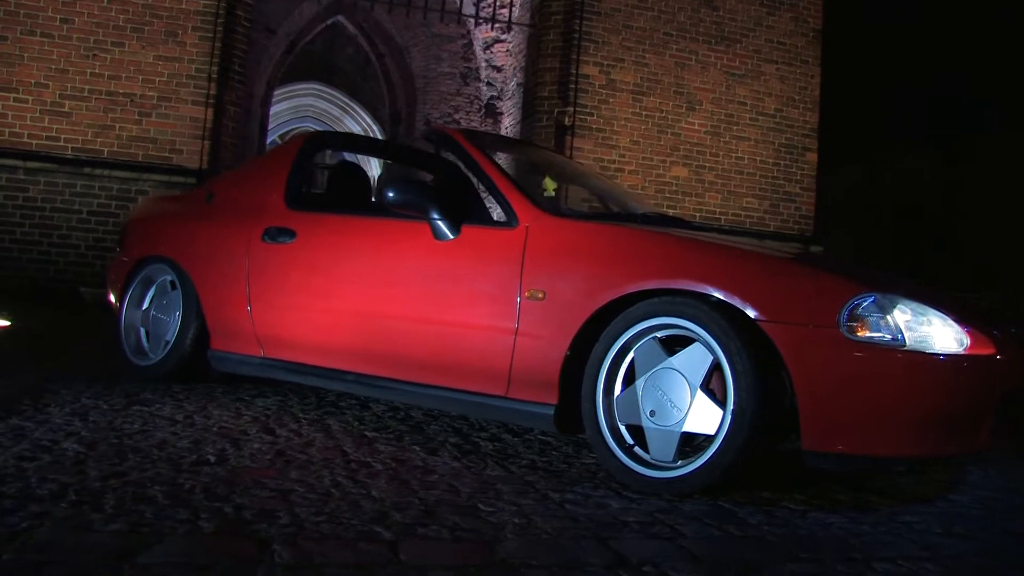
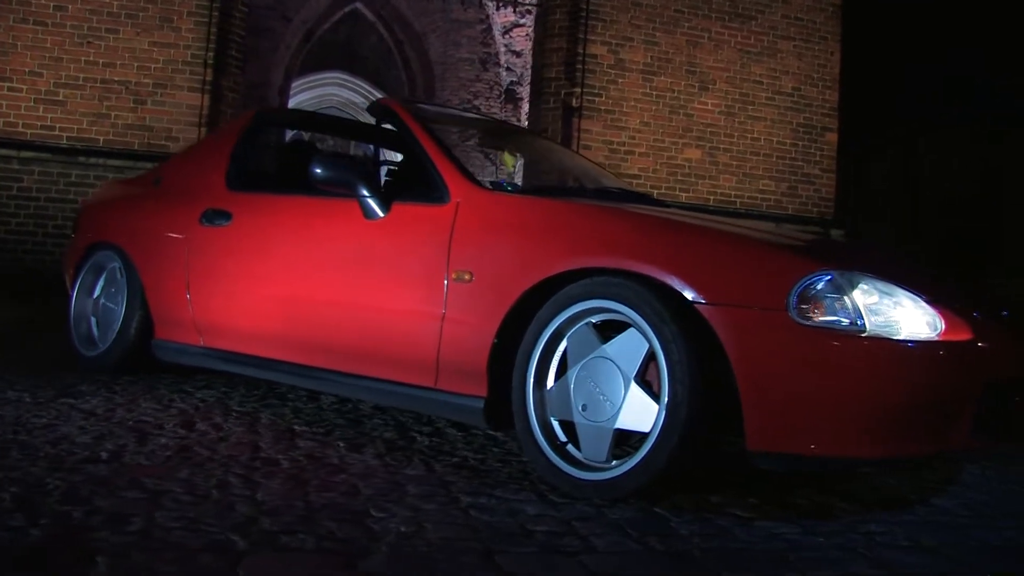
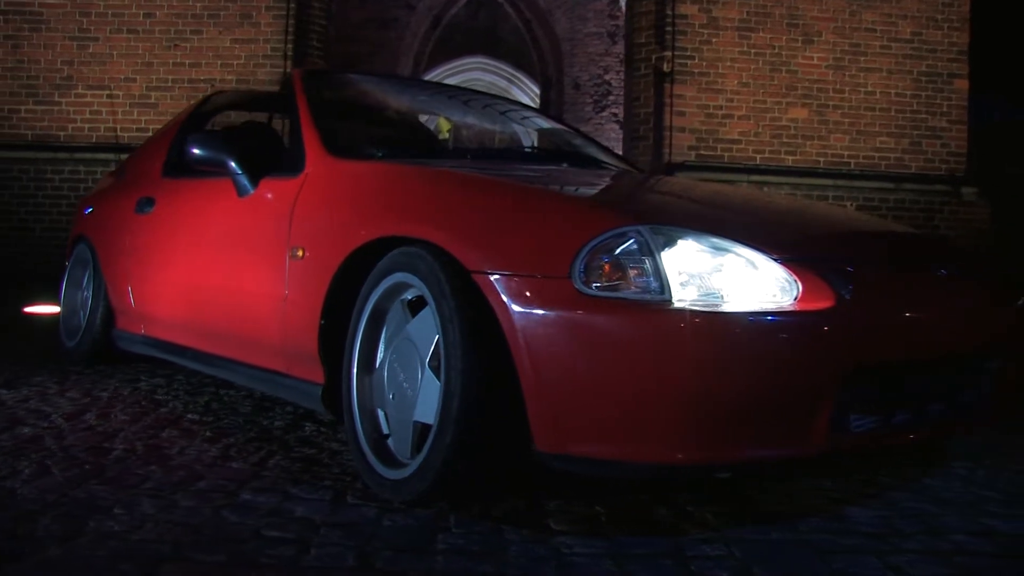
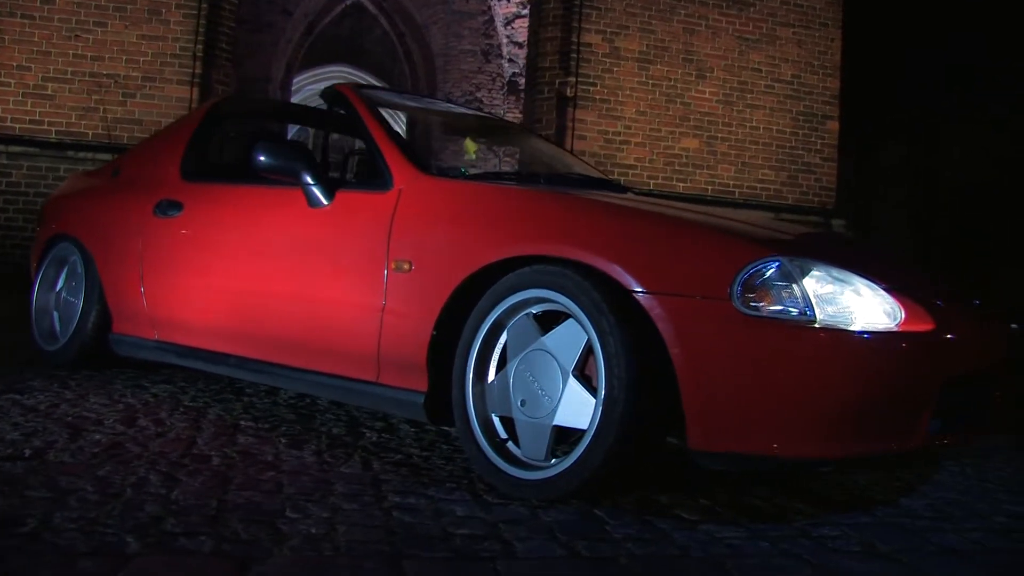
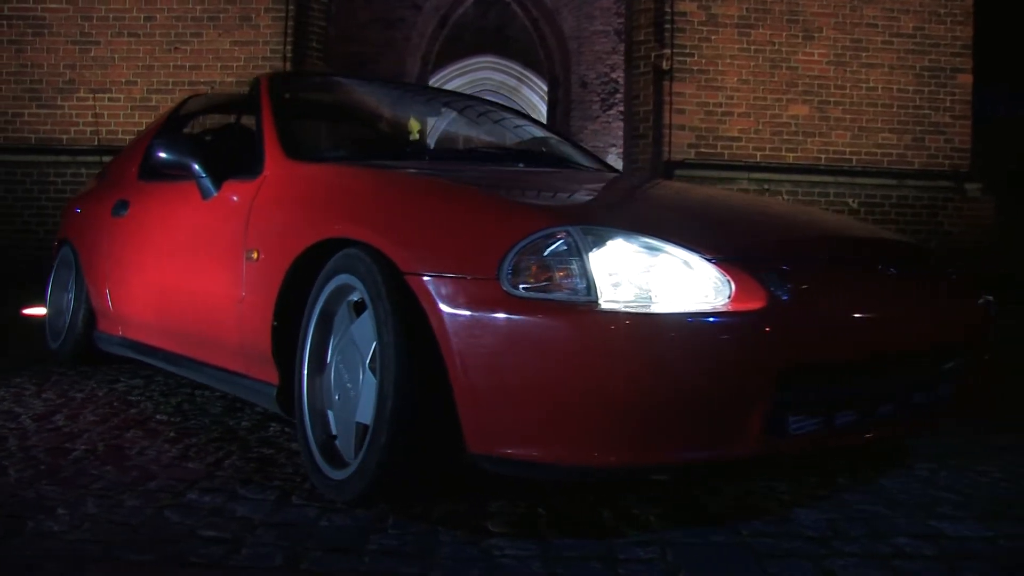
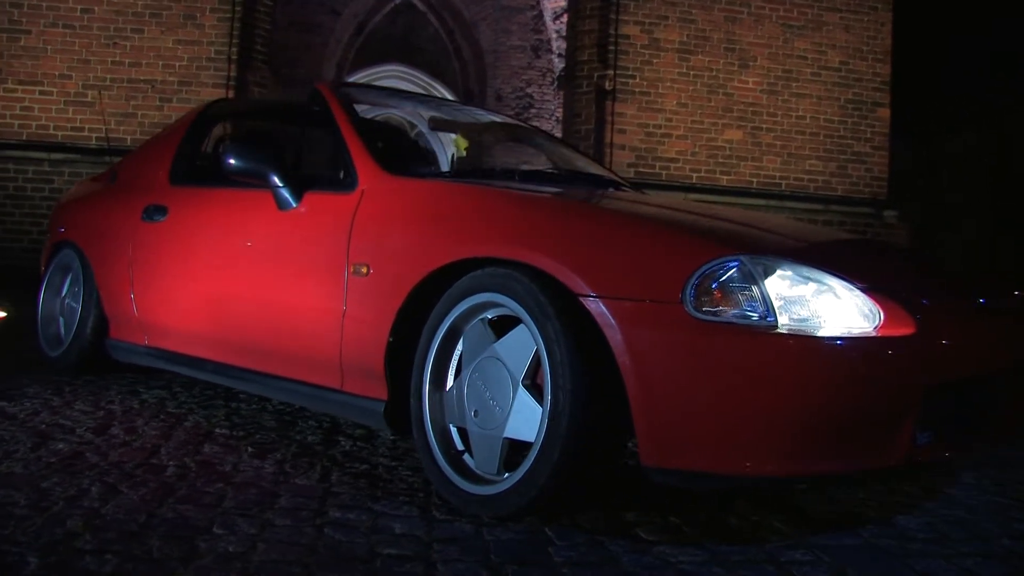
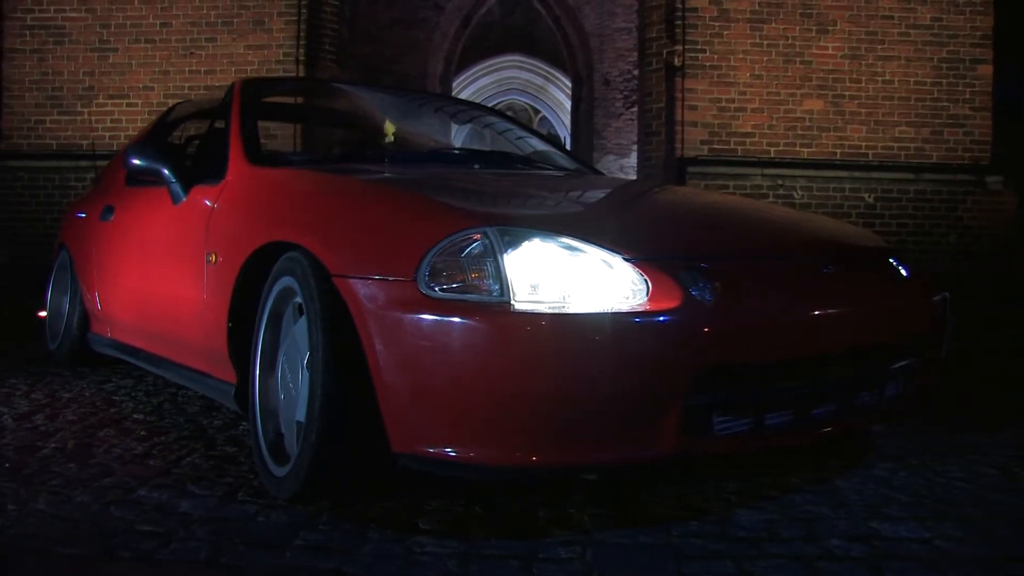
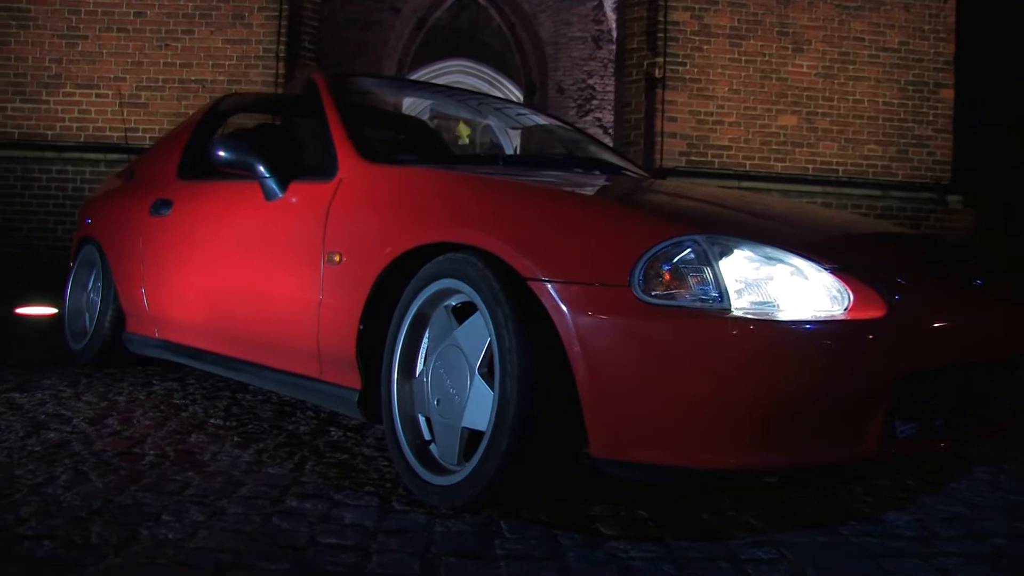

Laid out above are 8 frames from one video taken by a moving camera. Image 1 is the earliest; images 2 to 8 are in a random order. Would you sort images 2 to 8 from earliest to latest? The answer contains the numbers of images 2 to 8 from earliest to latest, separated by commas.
2, 4, 6, 8, 3, 5, 7
